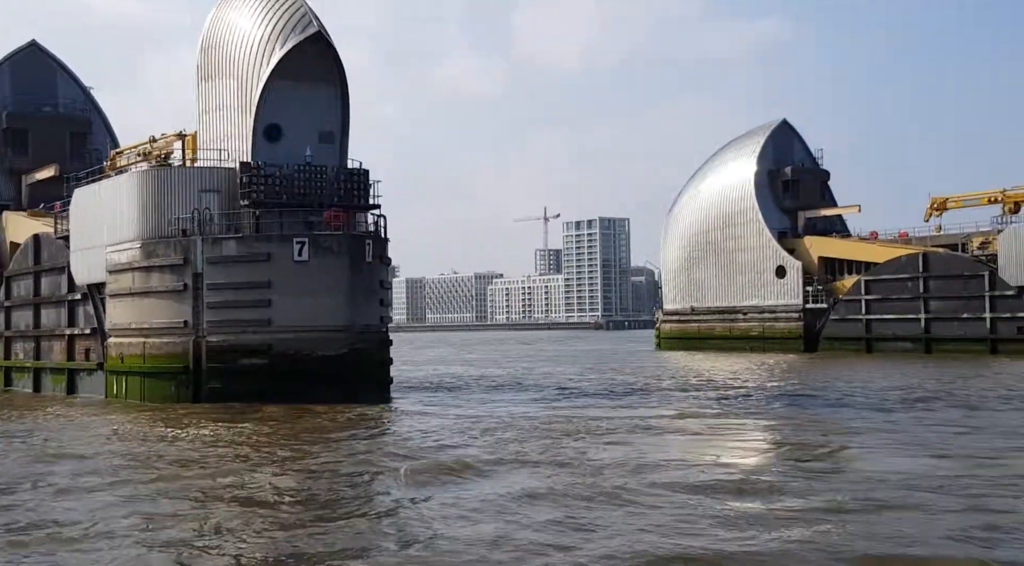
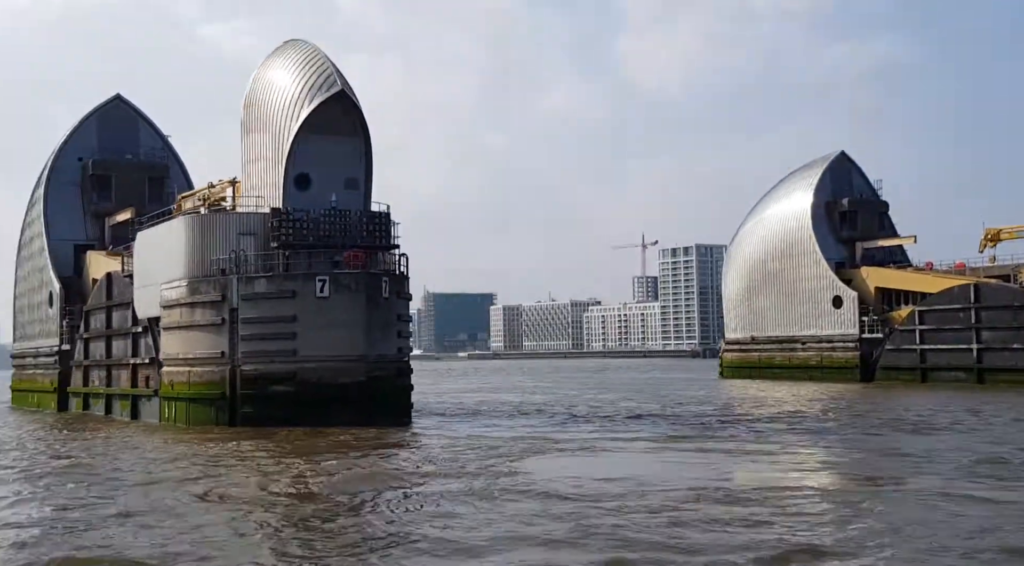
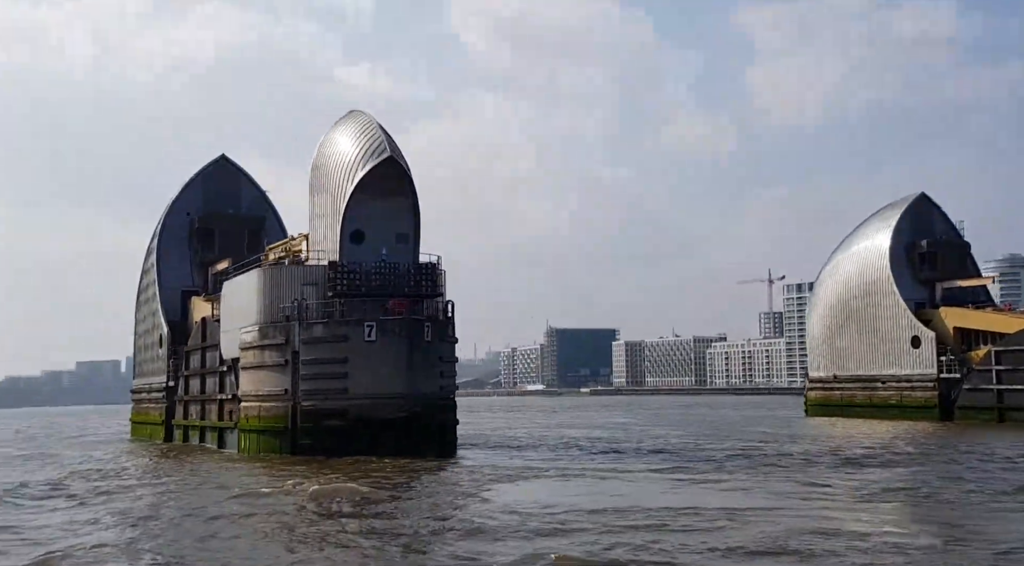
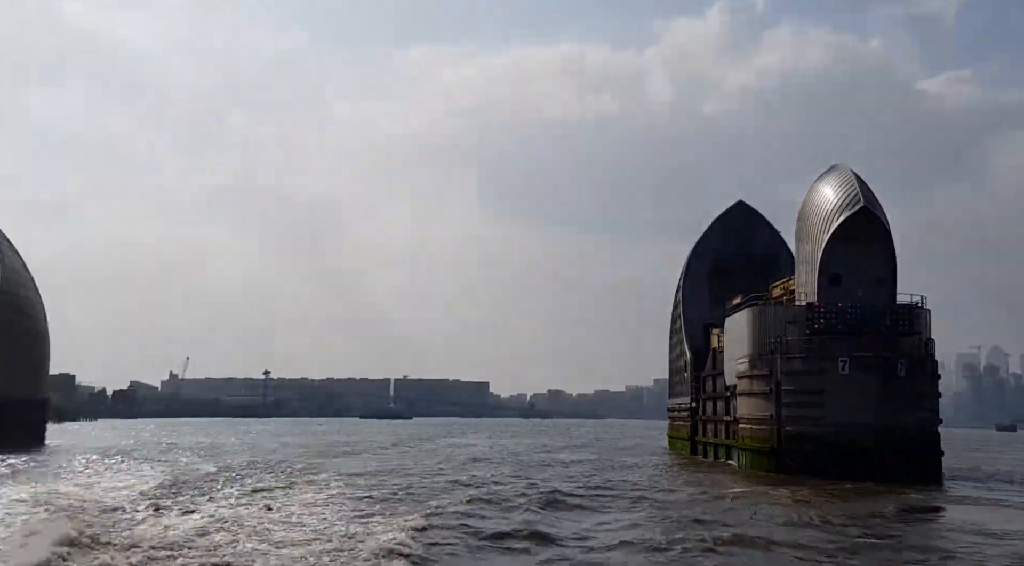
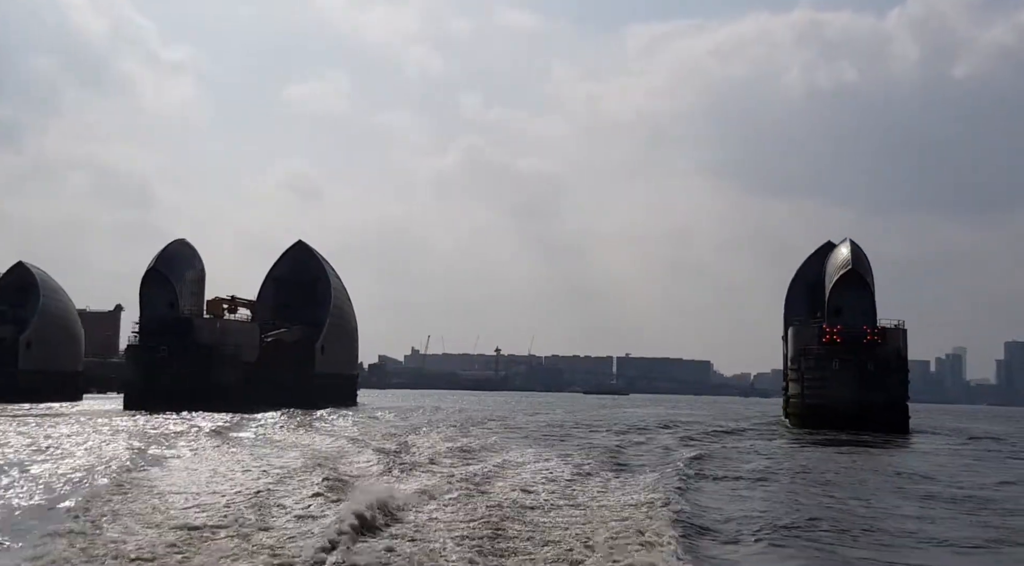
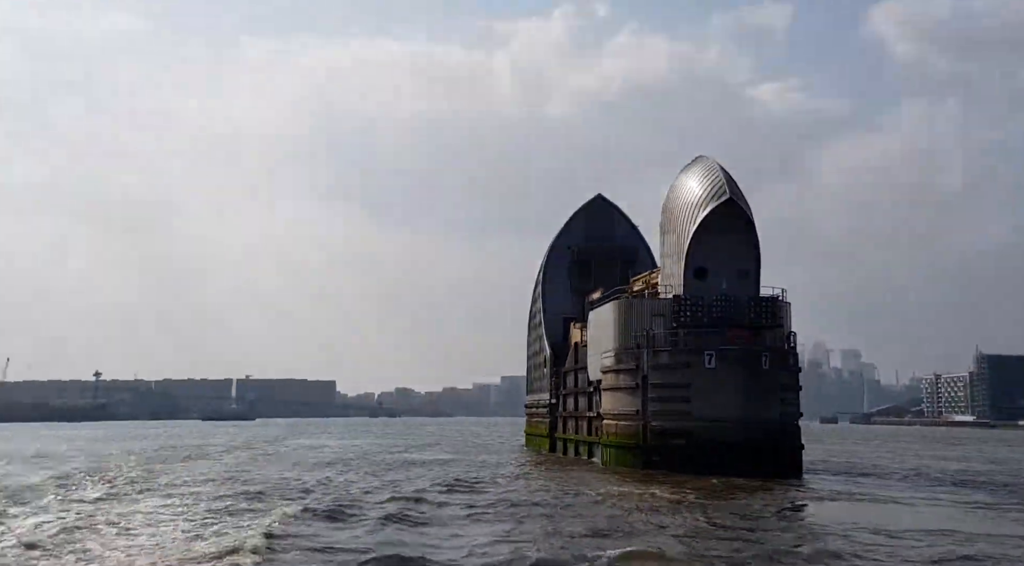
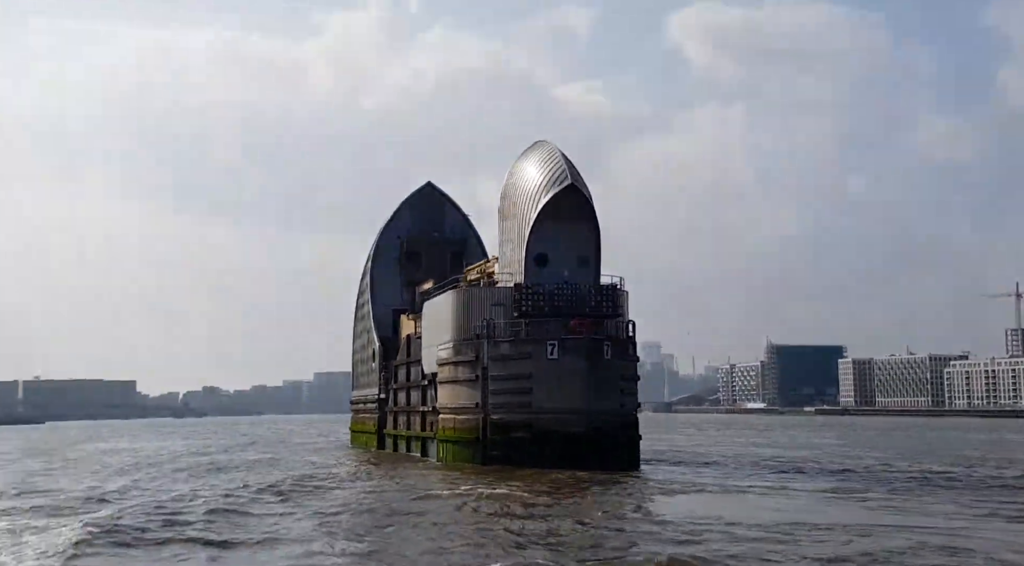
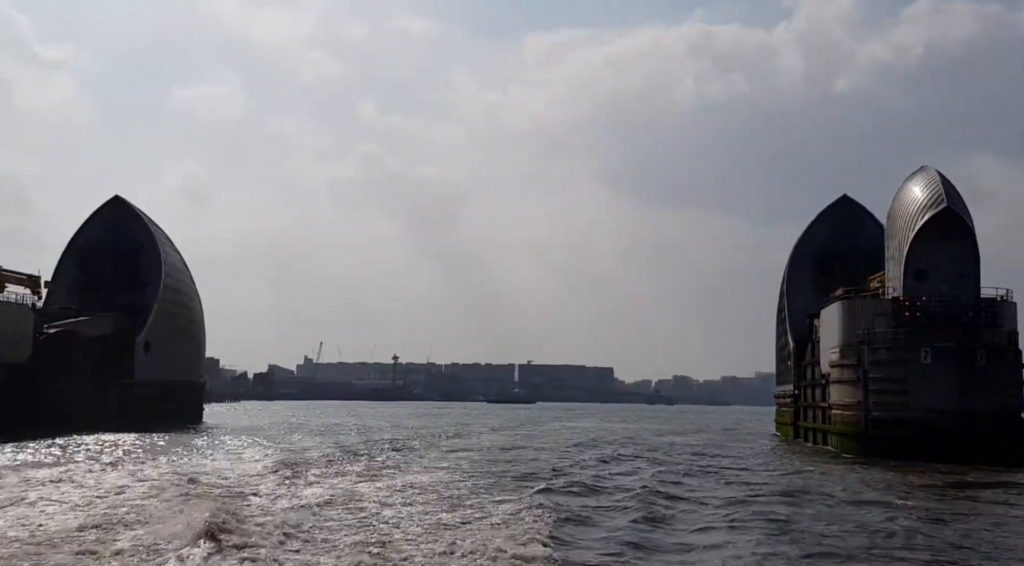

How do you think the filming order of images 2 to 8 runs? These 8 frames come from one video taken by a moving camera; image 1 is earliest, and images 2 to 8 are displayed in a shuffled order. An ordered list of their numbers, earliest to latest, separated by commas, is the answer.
2, 3, 7, 6, 4, 8, 5
